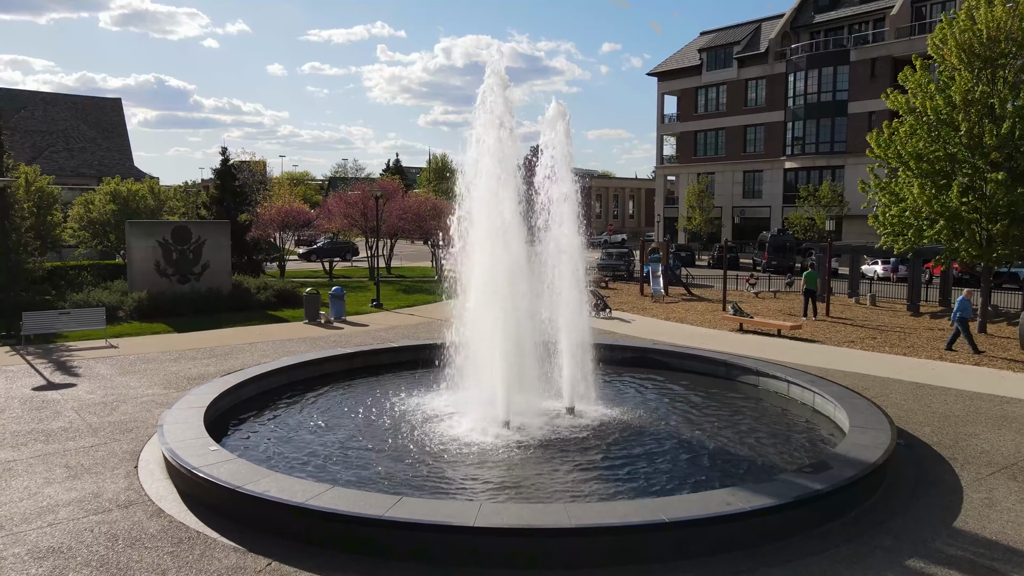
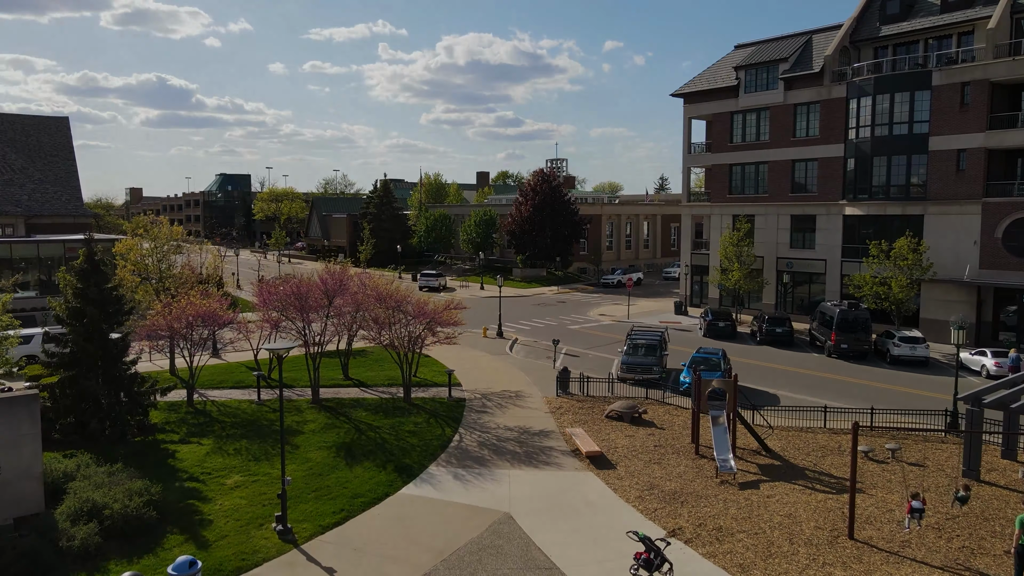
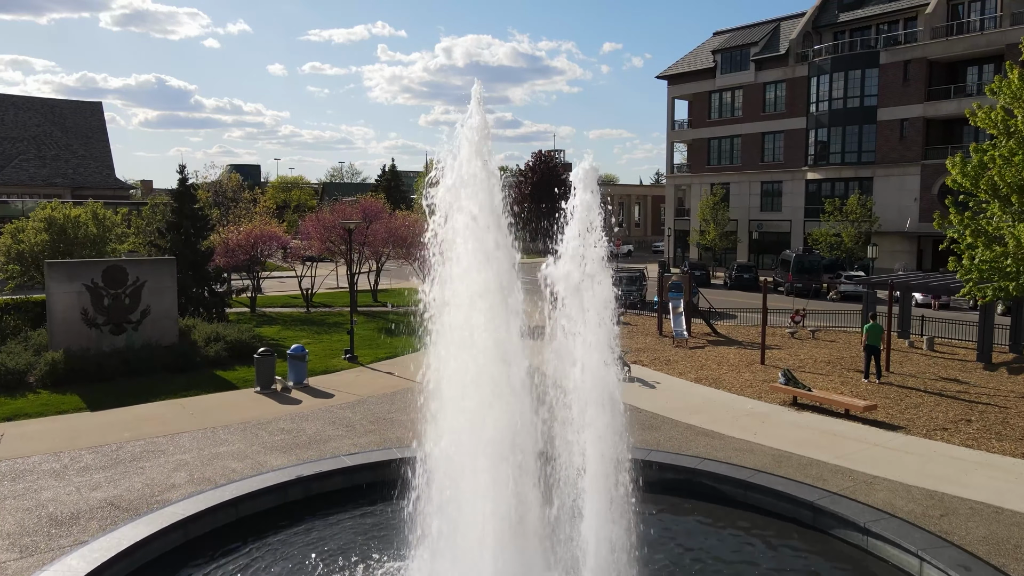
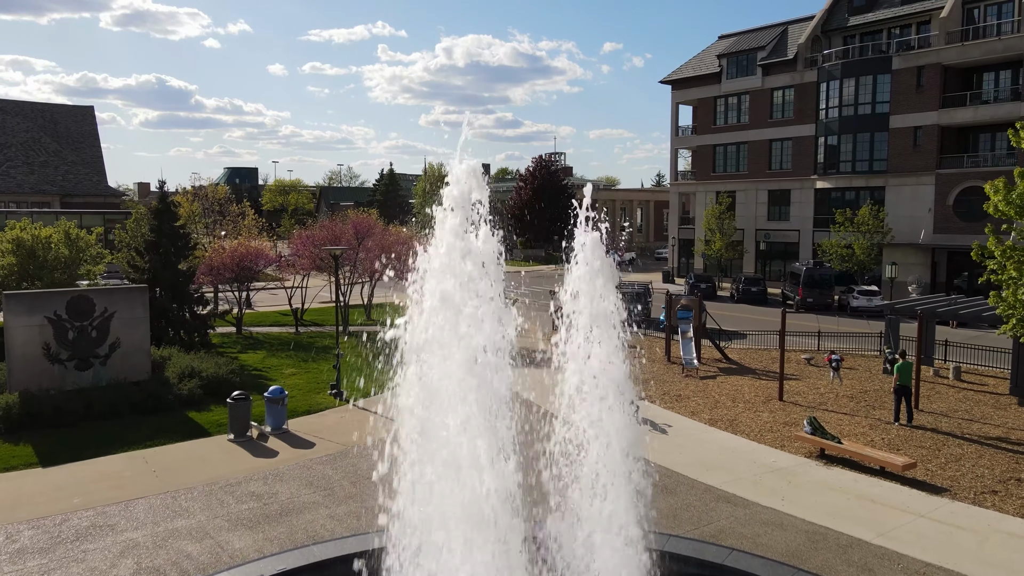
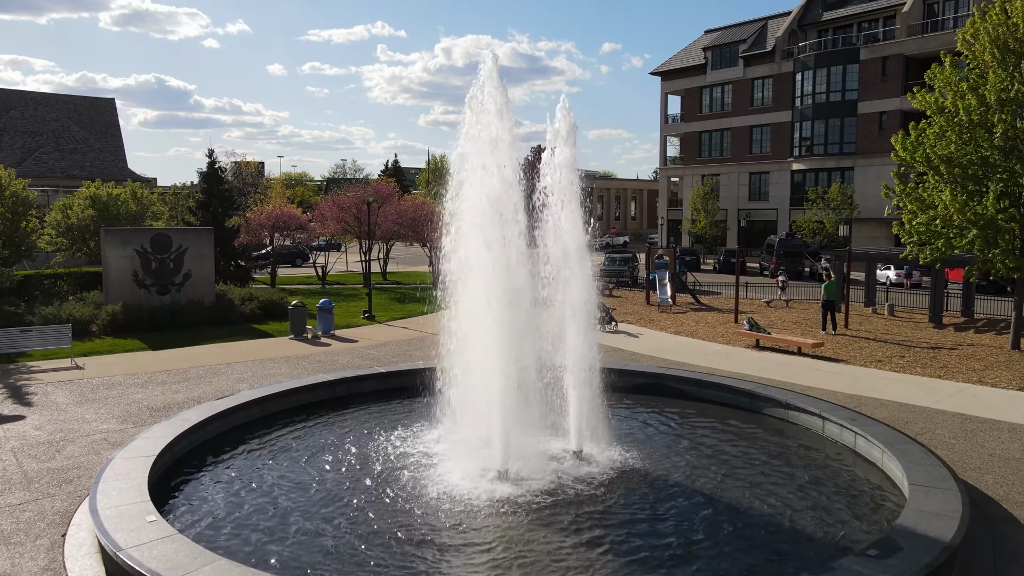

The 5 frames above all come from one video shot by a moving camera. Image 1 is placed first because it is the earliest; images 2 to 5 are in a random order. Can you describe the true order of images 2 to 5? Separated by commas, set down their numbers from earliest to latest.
5, 3, 4, 2
